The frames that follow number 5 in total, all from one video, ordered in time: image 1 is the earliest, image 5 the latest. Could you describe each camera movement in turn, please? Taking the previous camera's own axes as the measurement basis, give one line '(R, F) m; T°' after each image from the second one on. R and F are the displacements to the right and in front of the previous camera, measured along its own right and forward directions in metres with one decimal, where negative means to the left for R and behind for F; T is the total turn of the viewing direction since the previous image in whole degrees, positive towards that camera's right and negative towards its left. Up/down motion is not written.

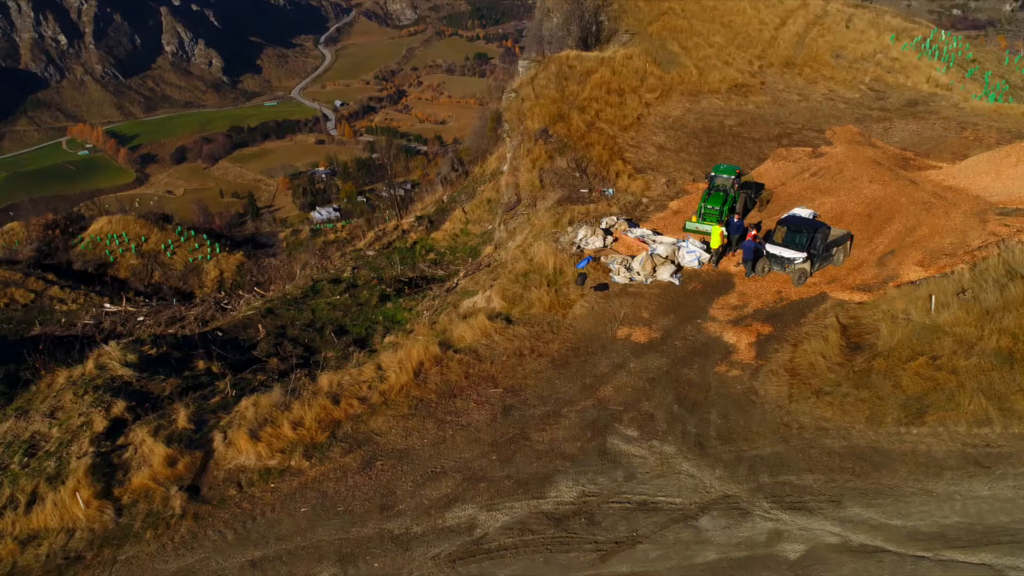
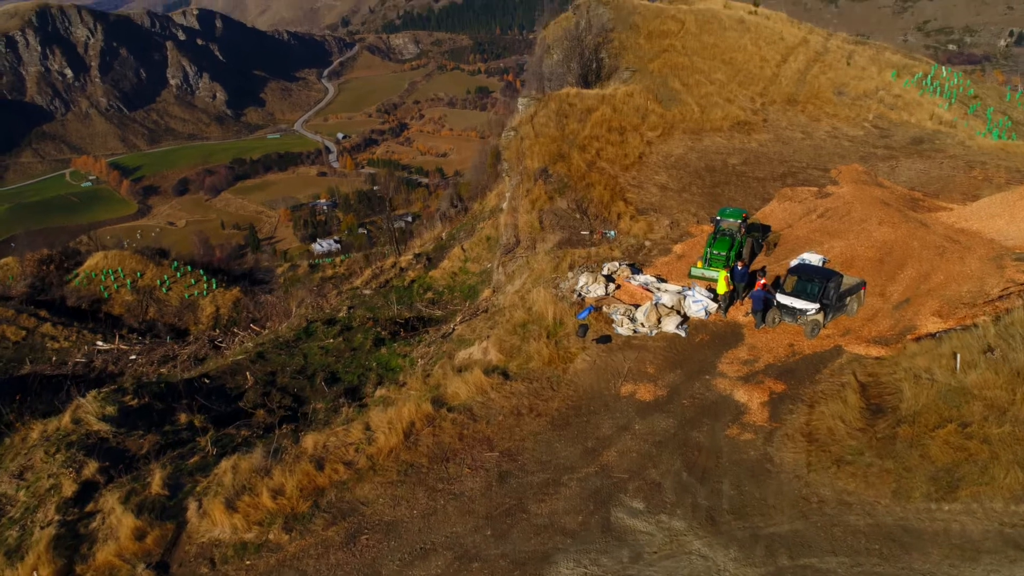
(0.0, +0.5) m; 0°
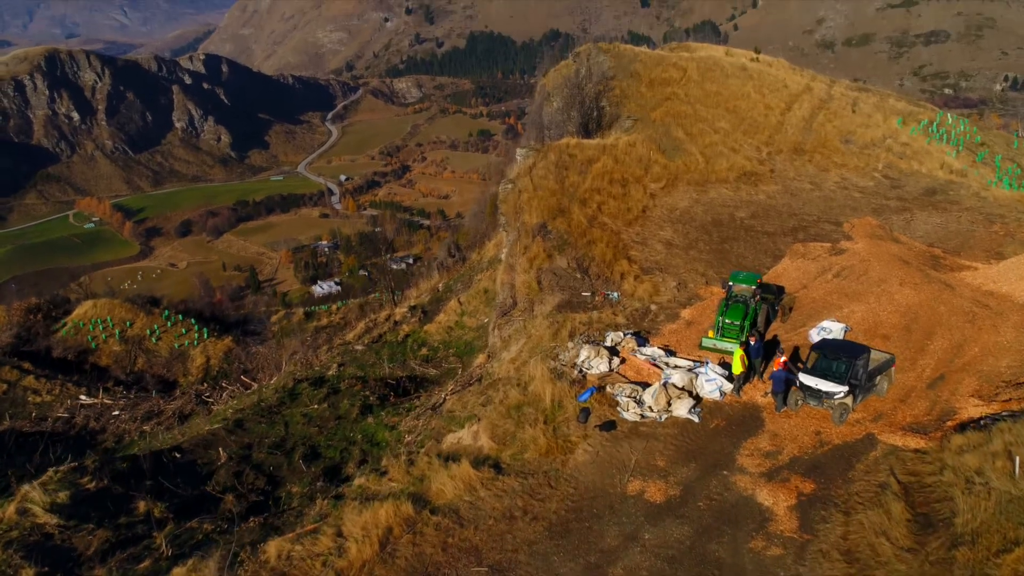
(+0.1, +0.9) m; 0°
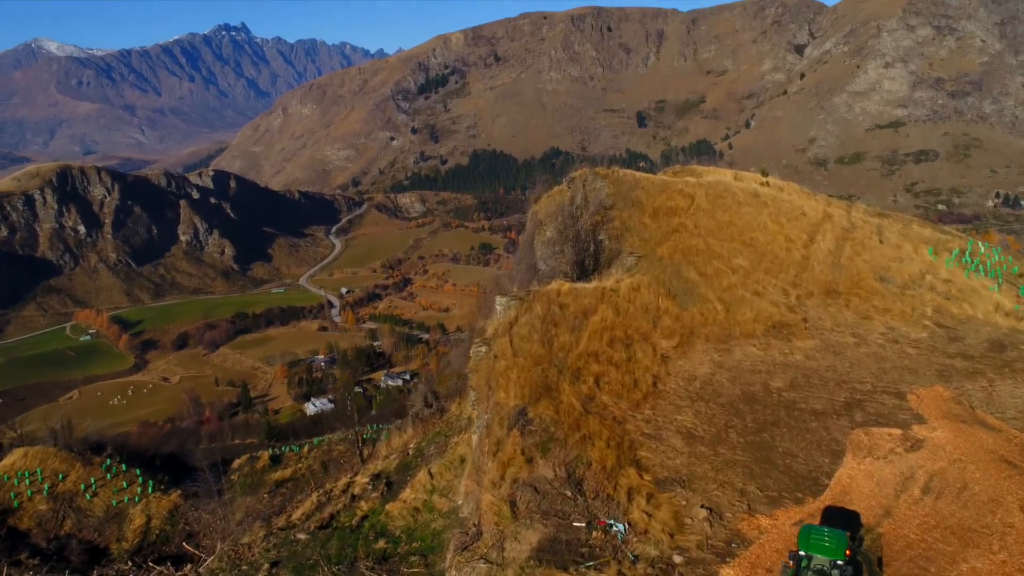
(+0.5, +3.7) m; 0°
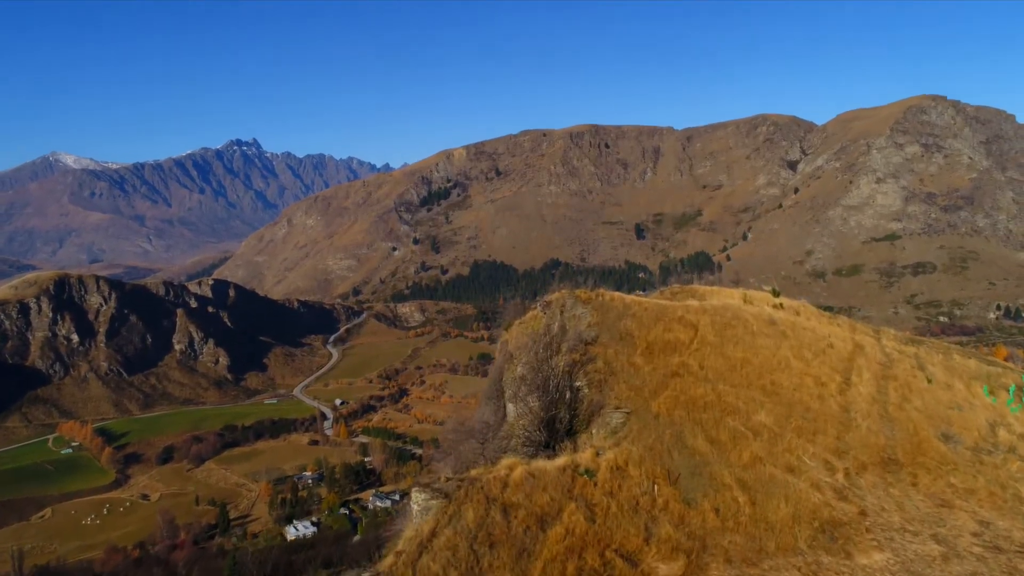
(+1.1, +5.0) m; 0°
